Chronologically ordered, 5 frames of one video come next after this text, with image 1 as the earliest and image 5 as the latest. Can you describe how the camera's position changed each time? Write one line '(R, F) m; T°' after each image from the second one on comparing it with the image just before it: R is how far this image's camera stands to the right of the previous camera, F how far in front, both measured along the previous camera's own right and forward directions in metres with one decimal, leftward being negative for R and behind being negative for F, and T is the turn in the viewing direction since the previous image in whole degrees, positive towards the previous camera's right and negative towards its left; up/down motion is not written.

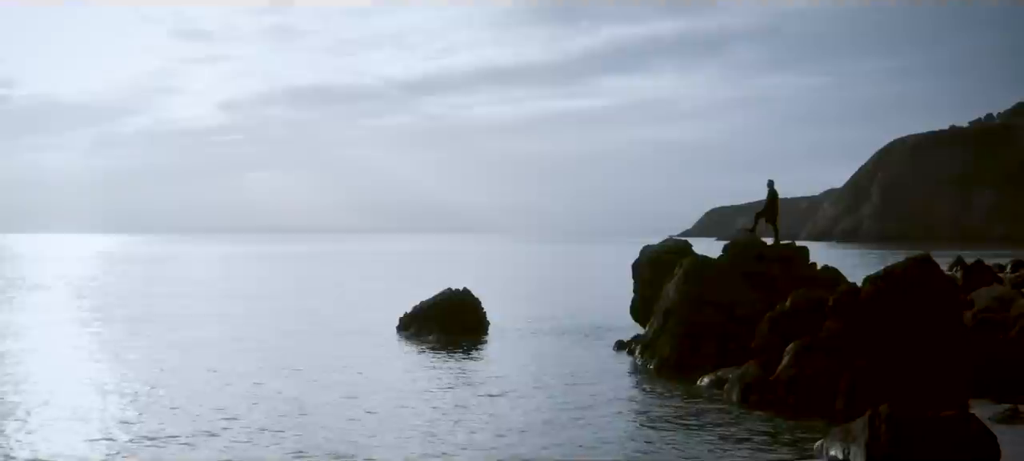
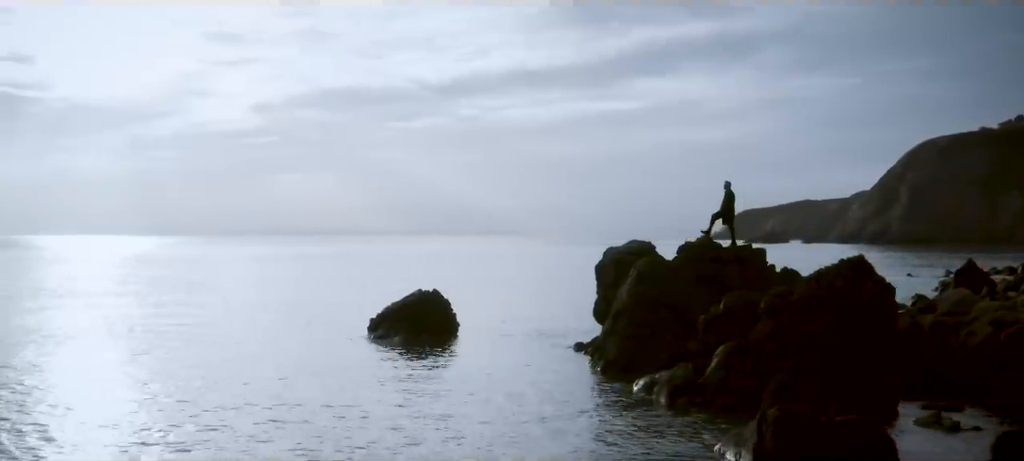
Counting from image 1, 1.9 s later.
(+2.9, +0.5) m; -1°
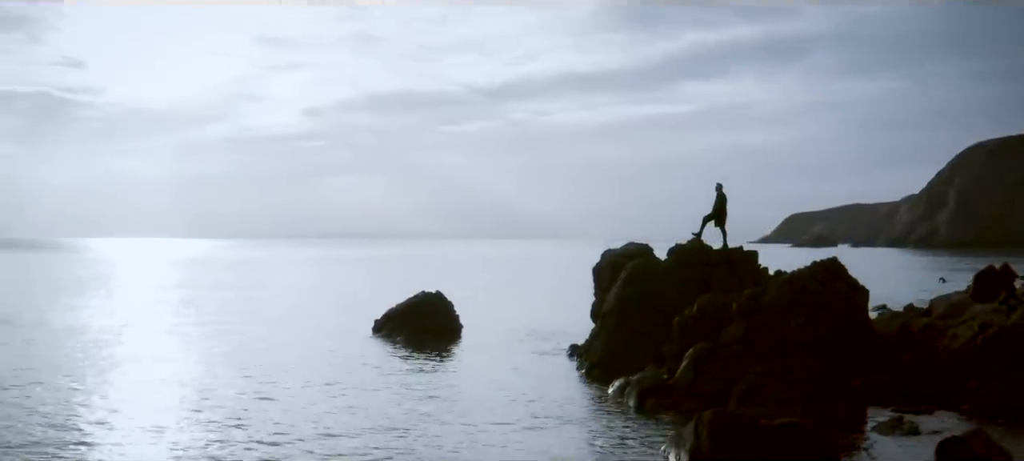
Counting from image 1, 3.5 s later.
(+2.2, 0.0) m; -2°
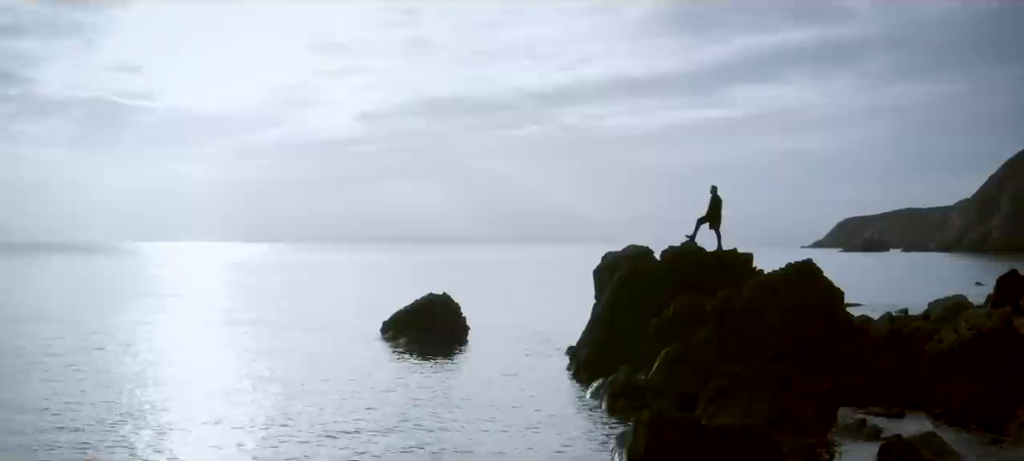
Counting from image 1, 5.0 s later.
(+2.1, -0.1) m; -2°
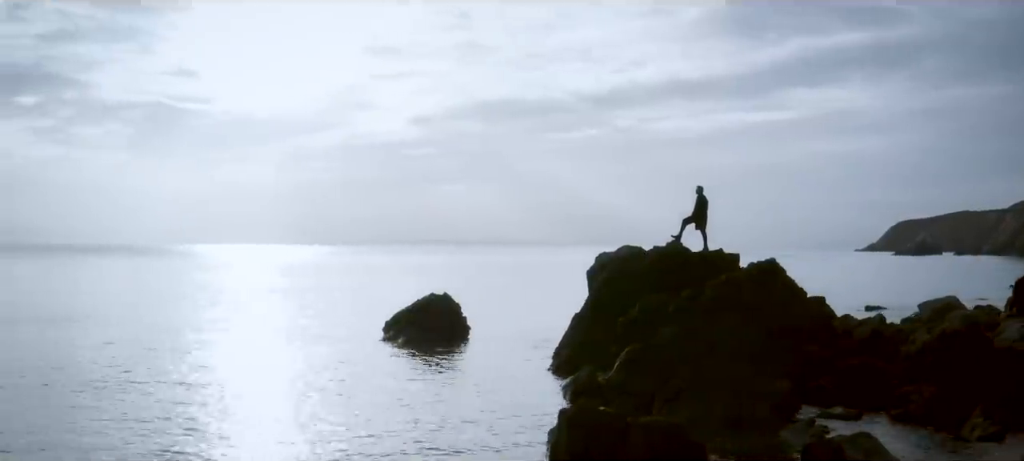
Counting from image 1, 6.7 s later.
(+2.5, -0.1) m; -2°
